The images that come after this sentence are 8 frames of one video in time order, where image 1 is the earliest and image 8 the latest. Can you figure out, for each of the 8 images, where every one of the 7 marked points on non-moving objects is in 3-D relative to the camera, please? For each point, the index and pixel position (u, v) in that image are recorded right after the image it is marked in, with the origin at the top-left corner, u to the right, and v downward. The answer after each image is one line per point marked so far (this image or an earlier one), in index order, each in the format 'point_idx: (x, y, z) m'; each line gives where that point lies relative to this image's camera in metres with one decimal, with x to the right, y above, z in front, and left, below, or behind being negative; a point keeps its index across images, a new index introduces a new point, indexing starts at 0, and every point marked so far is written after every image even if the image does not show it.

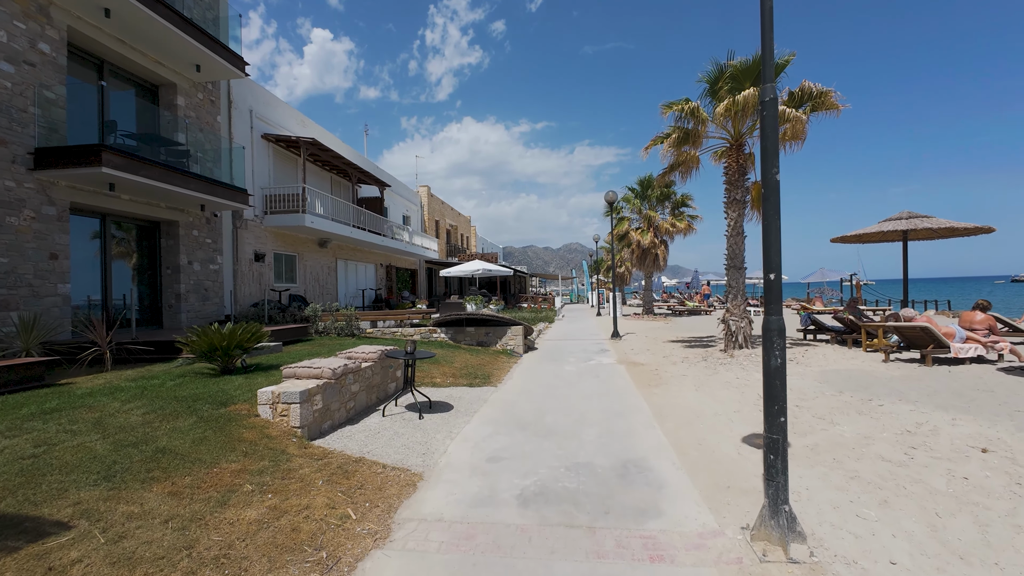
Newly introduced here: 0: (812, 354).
0: (+6.5, -1.5, +9.9) m
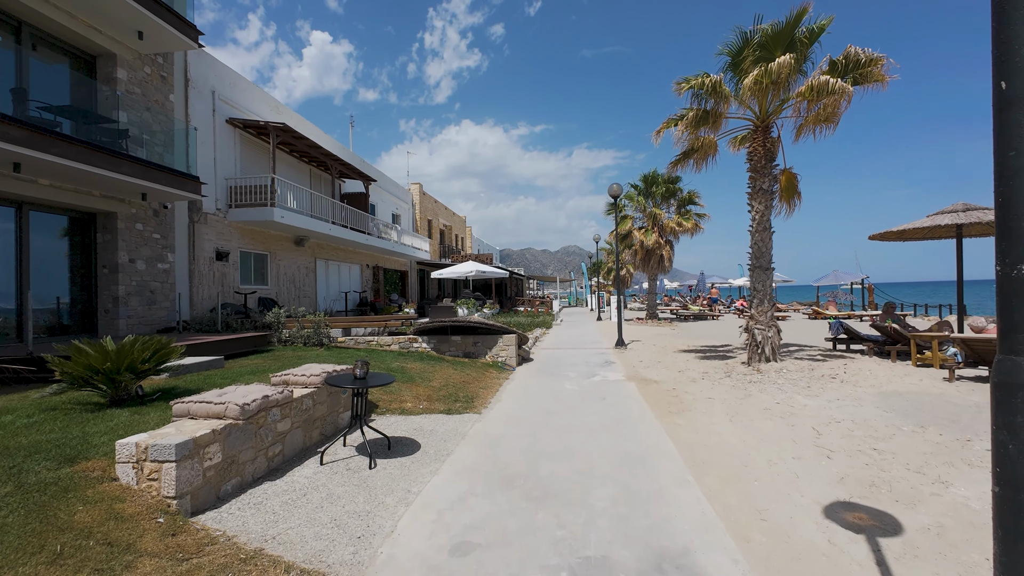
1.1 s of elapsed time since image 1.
0: (+6.4, -1.5, +8.5) m
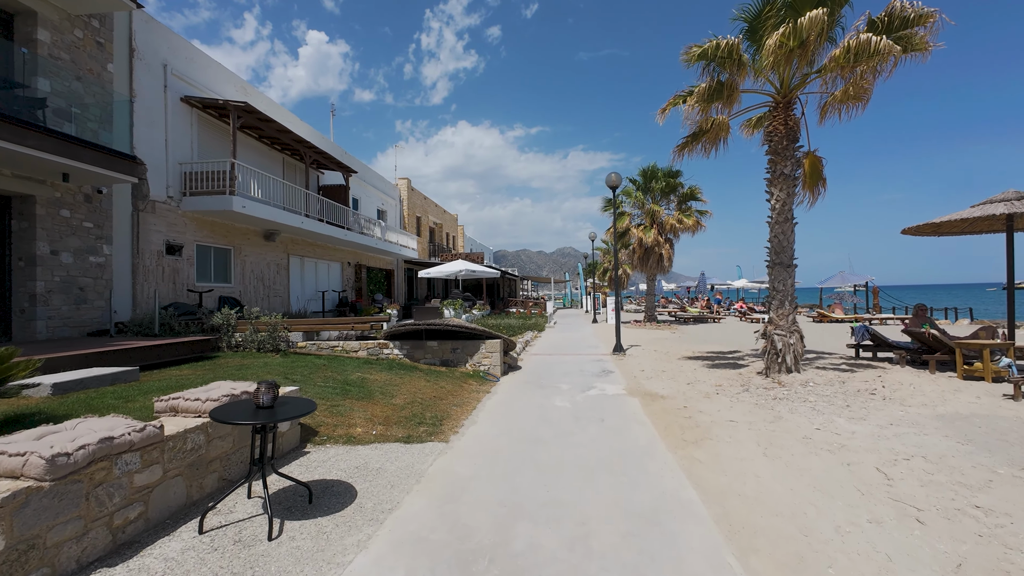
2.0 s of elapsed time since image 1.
0: (+6.1, -1.5, +7.3) m
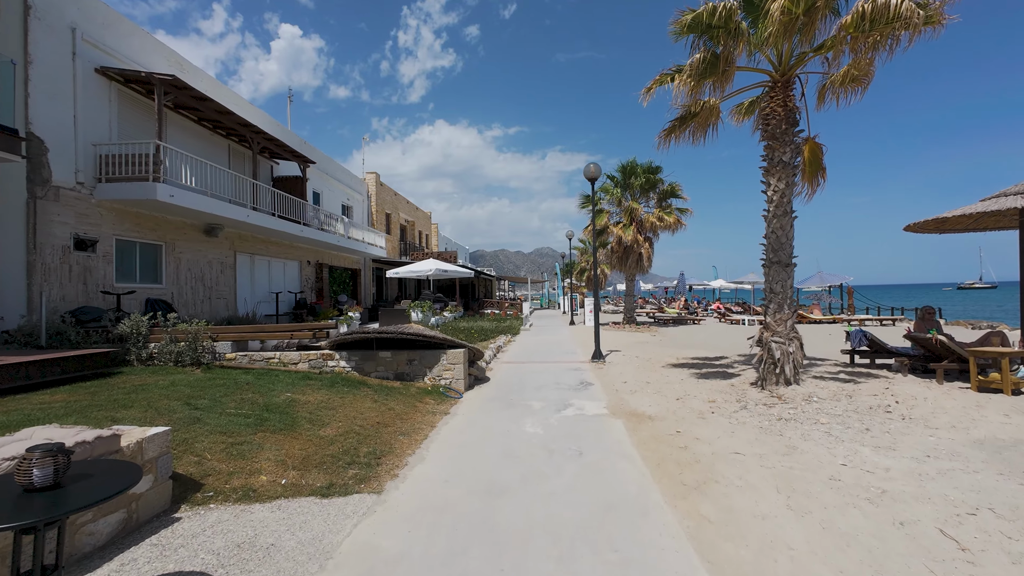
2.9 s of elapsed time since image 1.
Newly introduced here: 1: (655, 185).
0: (+5.6, -1.5, +6.4) m
1: (+6.2, +4.5, +19.7) m
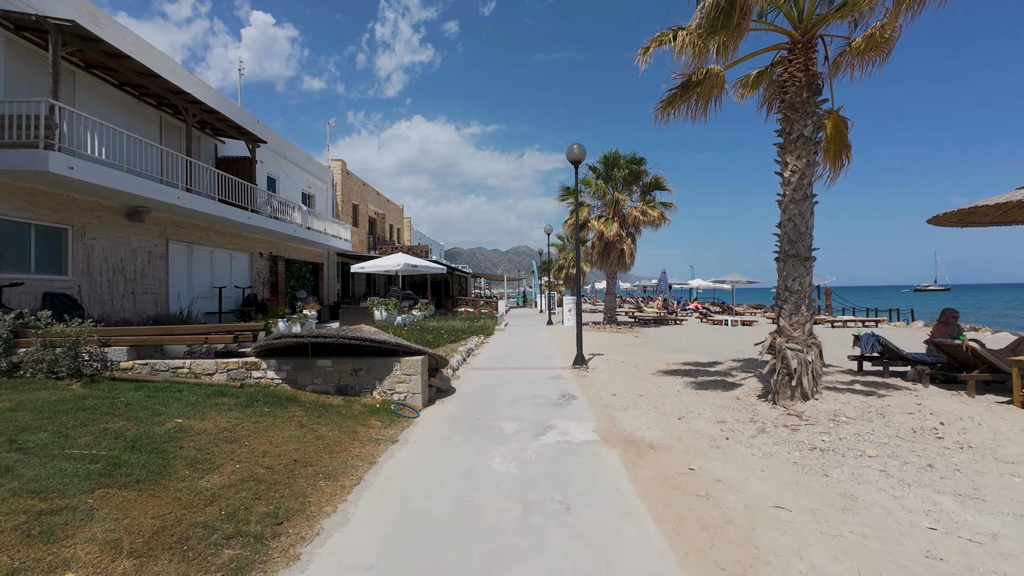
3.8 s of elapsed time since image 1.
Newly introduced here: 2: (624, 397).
0: (+5.2, -1.5, +5.4) m
1: (+5.2, +4.5, +18.7) m
2: (+1.7, -1.7, +6.9) m
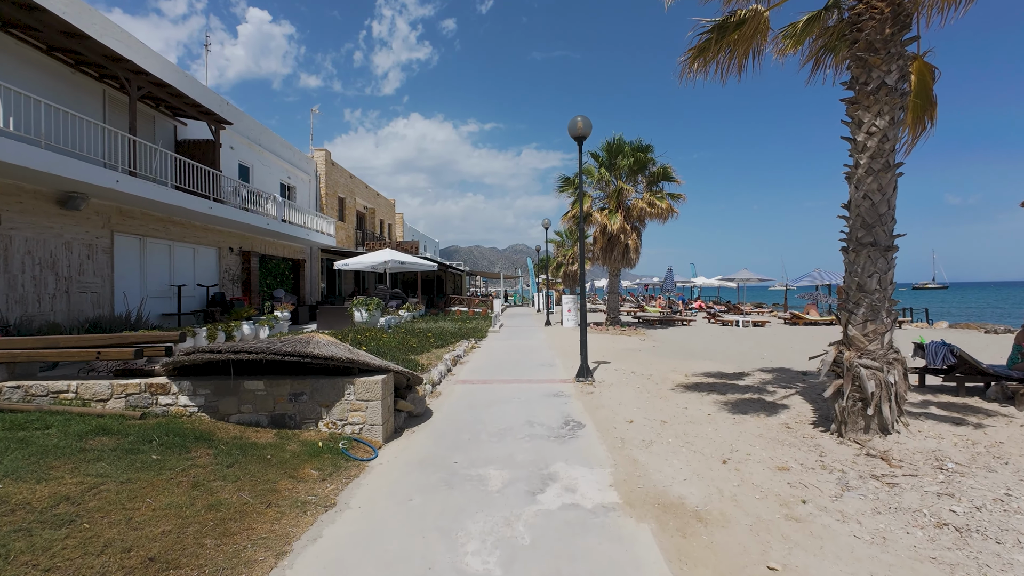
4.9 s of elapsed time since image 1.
0: (+5.0, -1.5, +3.9) m
1: (+5.0, +4.6, +17.2) m
2: (+1.6, -1.6, +5.5) m
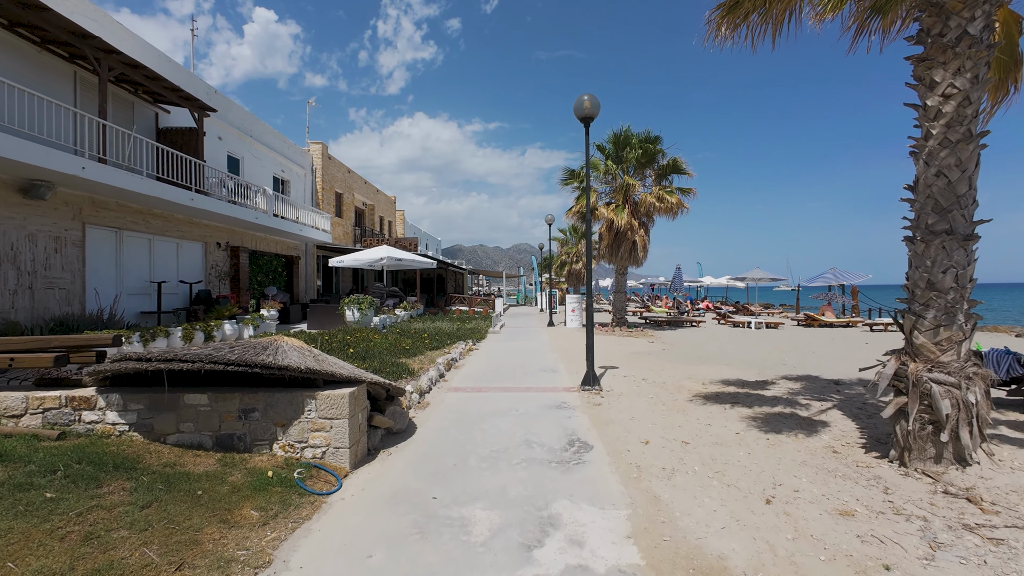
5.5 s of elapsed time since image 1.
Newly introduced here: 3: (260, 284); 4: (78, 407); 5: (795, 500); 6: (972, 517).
0: (+5.0, -1.5, +3.0) m
1: (+5.1, +4.6, +16.3) m
2: (+1.5, -1.6, +4.6) m
3: (-9.7, +0.2, +17.5) m
4: (-3.8, -1.0, +4.0) m
5: (+2.1, -1.6, +3.5) m
6: (+3.2, -1.6, +3.2) m
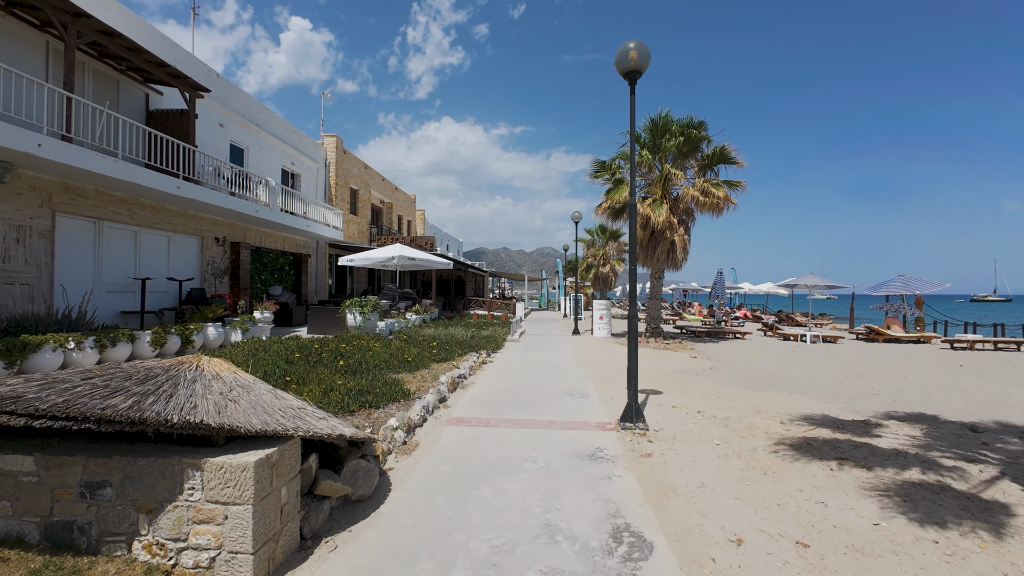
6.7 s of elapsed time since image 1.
0: (+5.0, -1.6, +1.1) m
1: (+5.8, +4.4, +14.4) m
2: (+1.6, -1.7, +2.9) m
3: (-8.9, +0.2, +16.3) m
4: (-3.8, -1.0, +2.6) m
5: (+2.2, -1.7, +1.7) m
6: (+3.2, -1.7, +1.3) m
